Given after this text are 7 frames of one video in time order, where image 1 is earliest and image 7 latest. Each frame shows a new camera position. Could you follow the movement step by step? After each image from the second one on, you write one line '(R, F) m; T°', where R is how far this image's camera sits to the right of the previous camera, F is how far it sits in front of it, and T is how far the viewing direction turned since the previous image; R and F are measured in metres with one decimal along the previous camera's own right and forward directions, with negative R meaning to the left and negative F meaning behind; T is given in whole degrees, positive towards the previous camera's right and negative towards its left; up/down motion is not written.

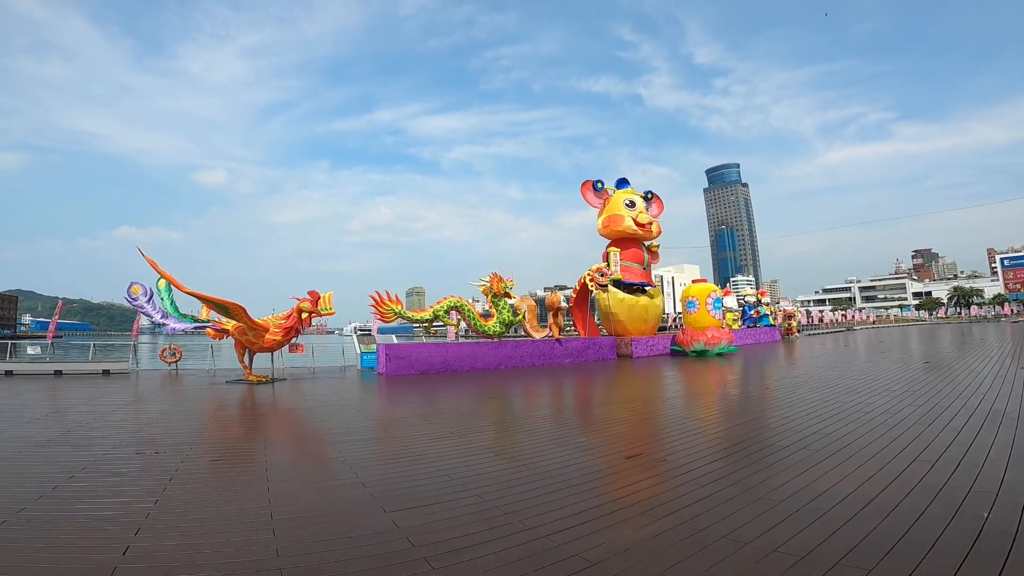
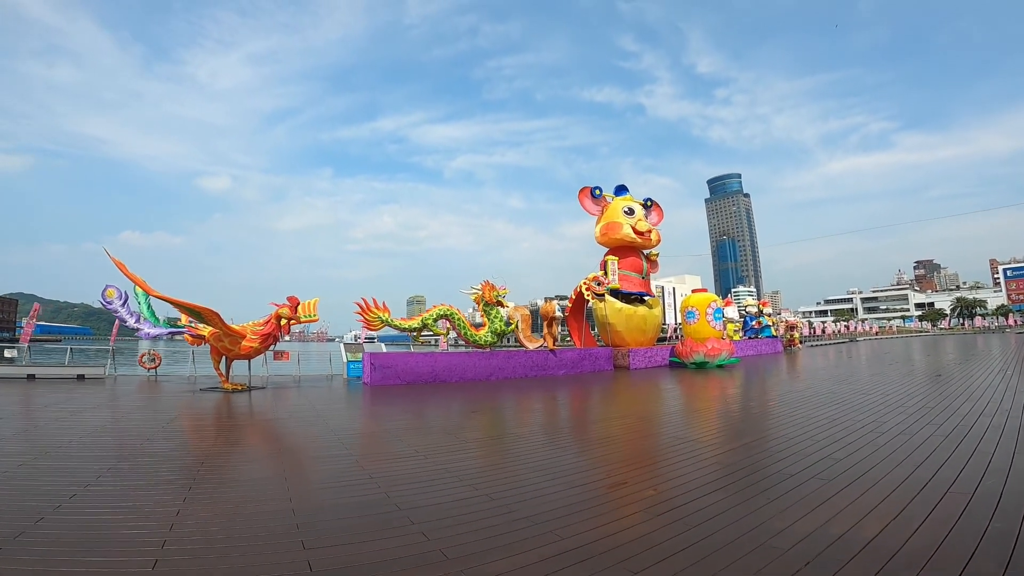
(+0.1, +0.2) m; 0°
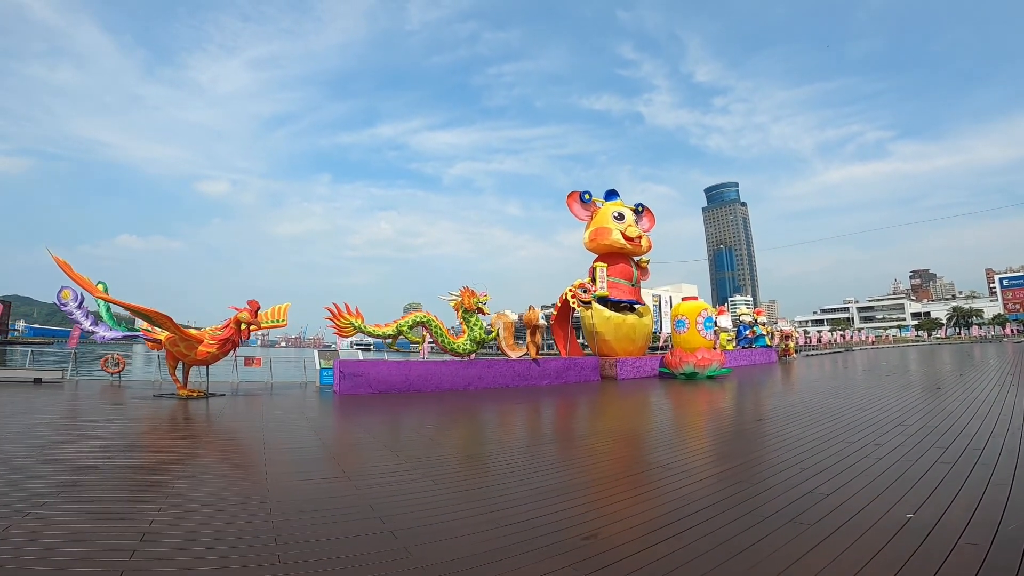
(+0.2, +0.3) m; 0°
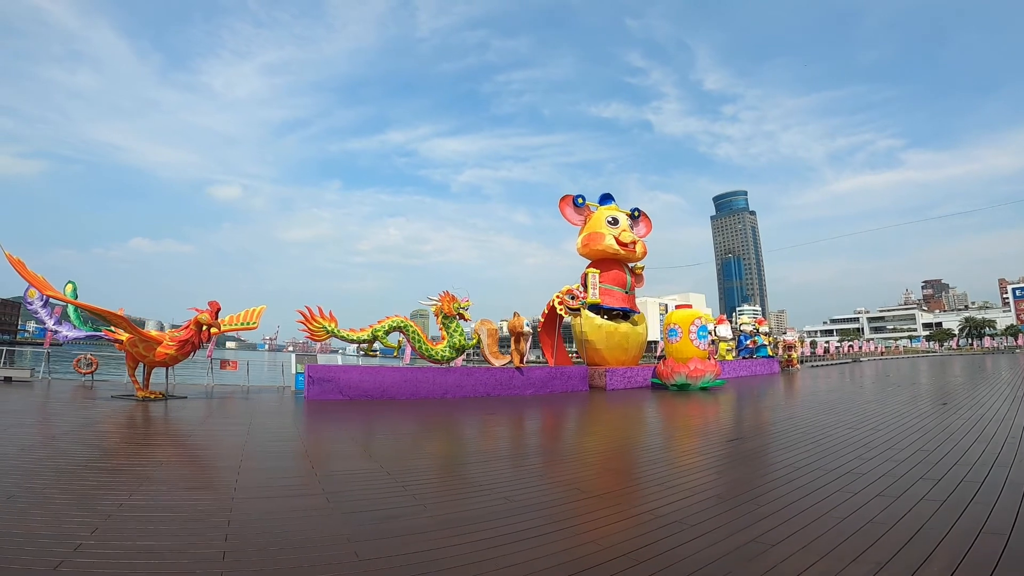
(+0.3, +0.3) m; -1°
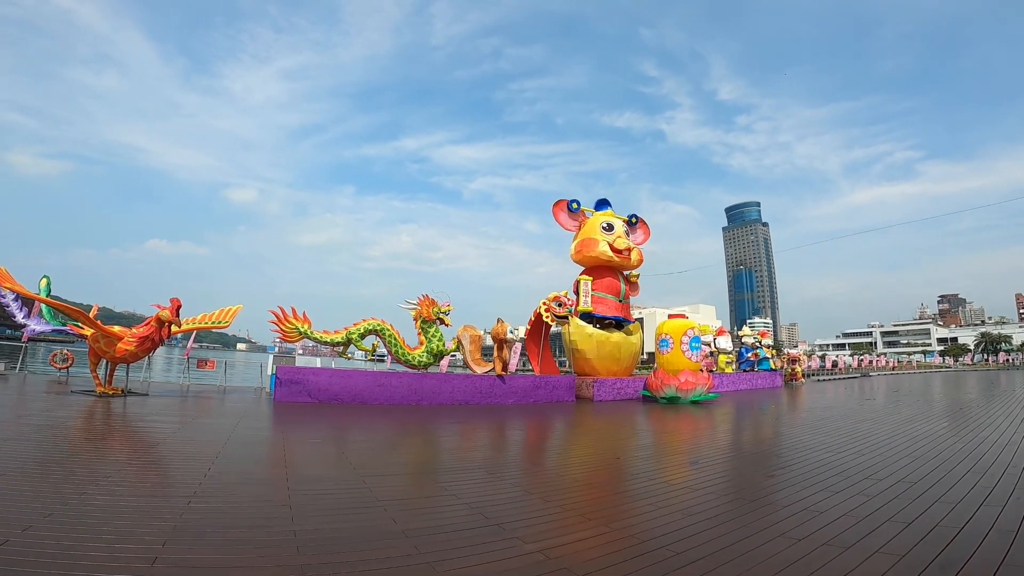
(+0.3, +0.2) m; -1°
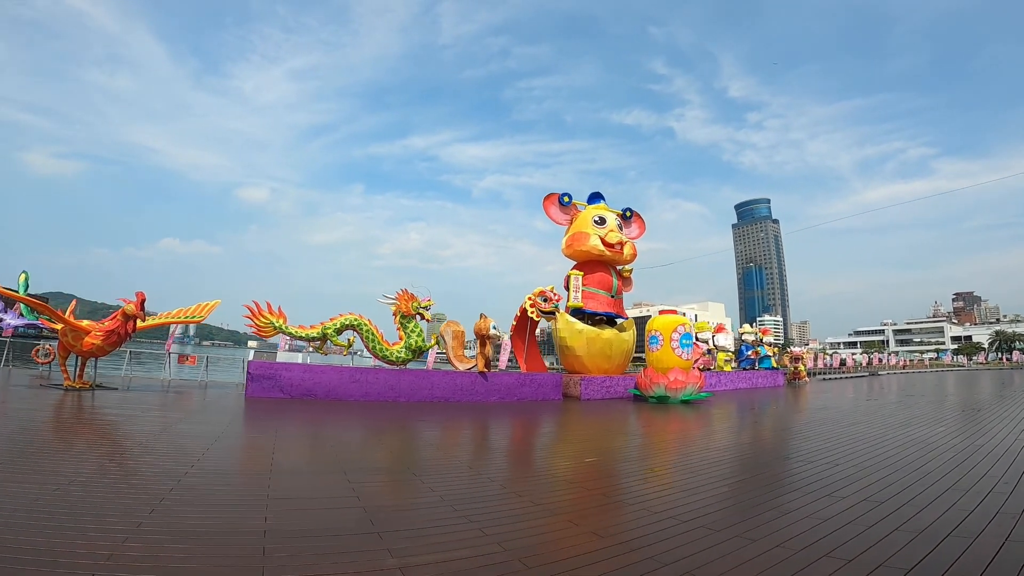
(+0.3, +0.2) m; -1°
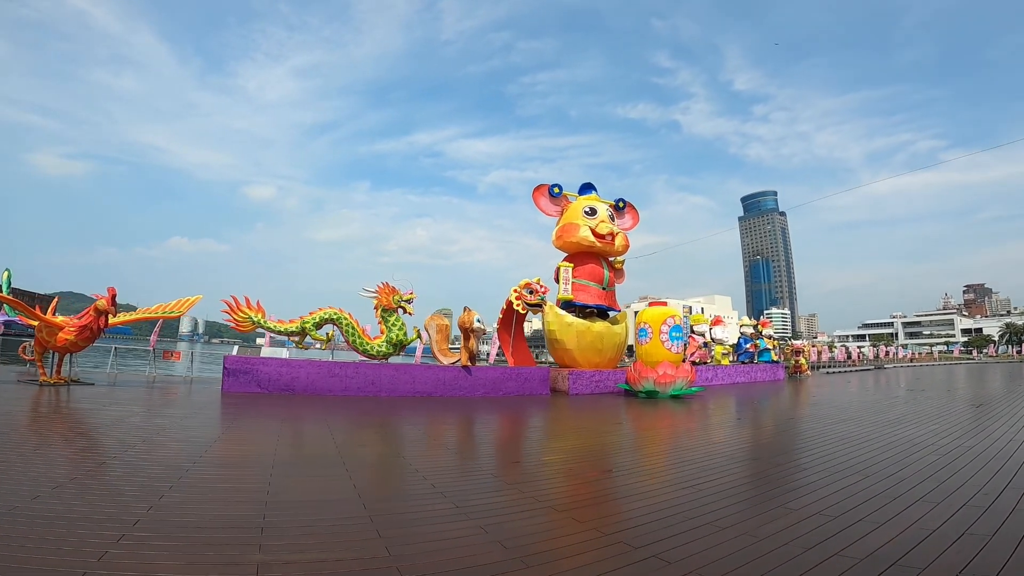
(+0.3, +0.1) m; -1°
